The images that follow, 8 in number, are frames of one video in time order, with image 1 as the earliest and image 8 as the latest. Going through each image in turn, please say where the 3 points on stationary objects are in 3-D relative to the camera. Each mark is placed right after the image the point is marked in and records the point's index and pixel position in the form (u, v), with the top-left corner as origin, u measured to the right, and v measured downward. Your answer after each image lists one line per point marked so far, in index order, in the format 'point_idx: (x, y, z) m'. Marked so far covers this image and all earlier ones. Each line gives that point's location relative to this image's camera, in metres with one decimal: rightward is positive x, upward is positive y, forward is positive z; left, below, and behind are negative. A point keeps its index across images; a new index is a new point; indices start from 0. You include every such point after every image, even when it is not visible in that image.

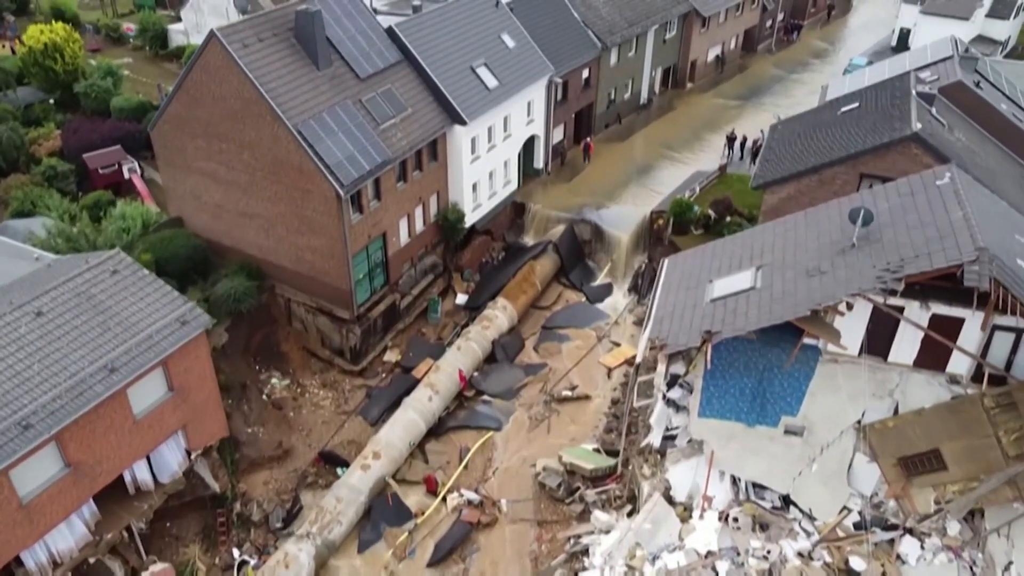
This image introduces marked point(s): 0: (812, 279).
0: (+7.8, +0.2, +18.6) m
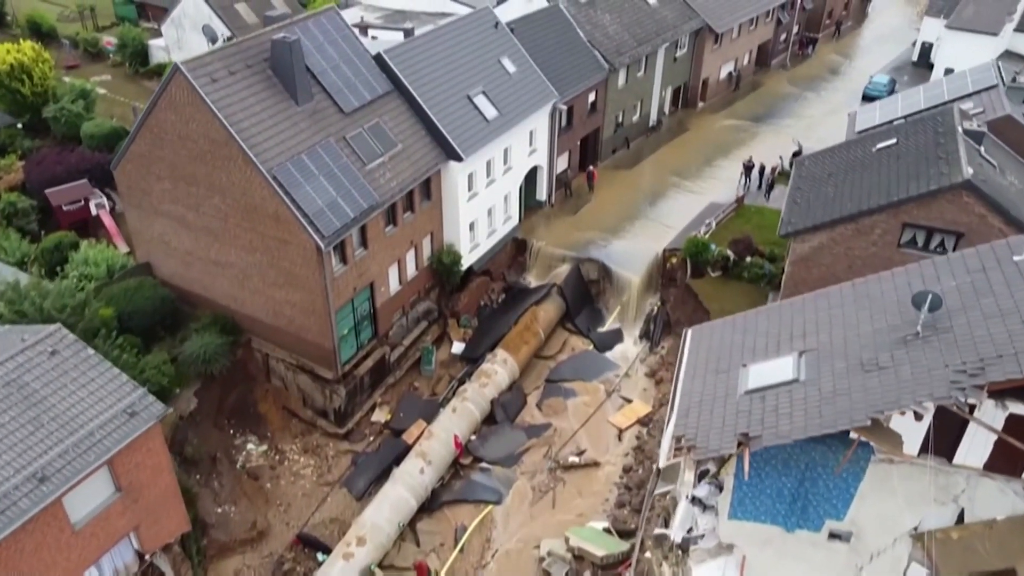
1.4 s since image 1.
0: (+7.9, -1.9, +15.7) m
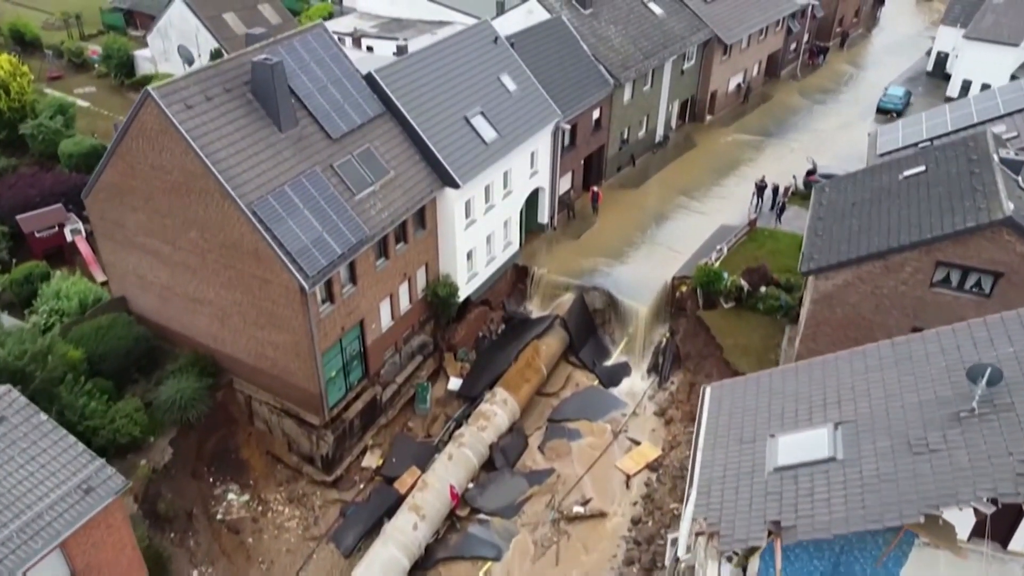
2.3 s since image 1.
0: (+7.9, -3.3, +13.8) m
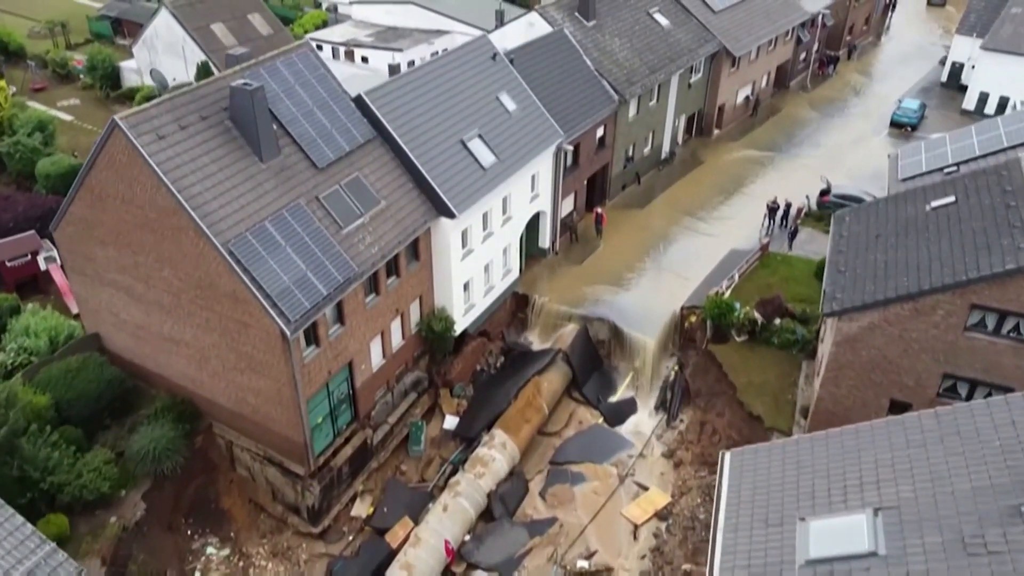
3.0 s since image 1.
0: (+7.9, -4.6, +12.1) m
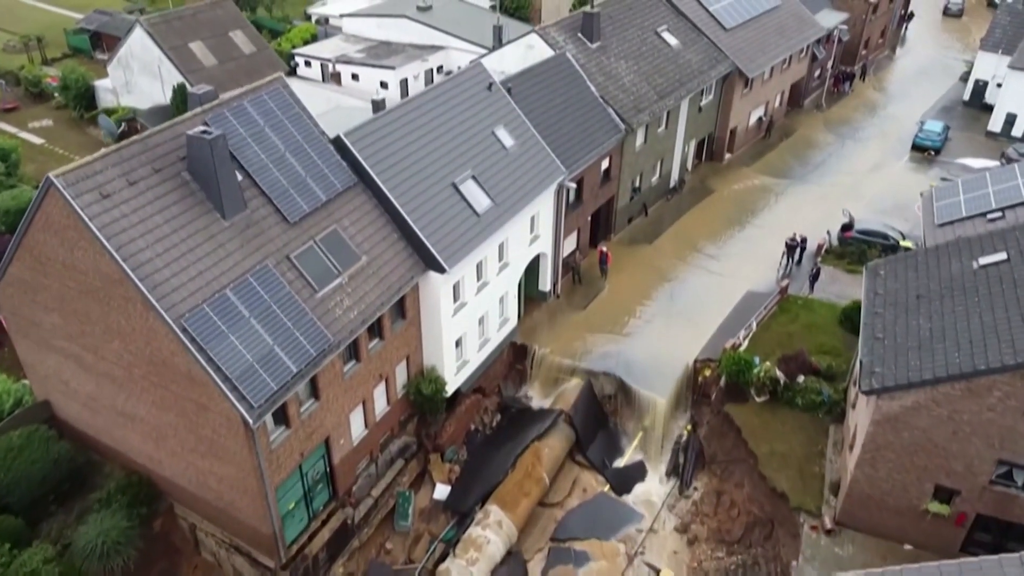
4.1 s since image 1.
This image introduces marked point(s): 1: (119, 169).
0: (+7.7, -6.7, +9.4) m
1: (-10.1, +3.1, +18.4) m
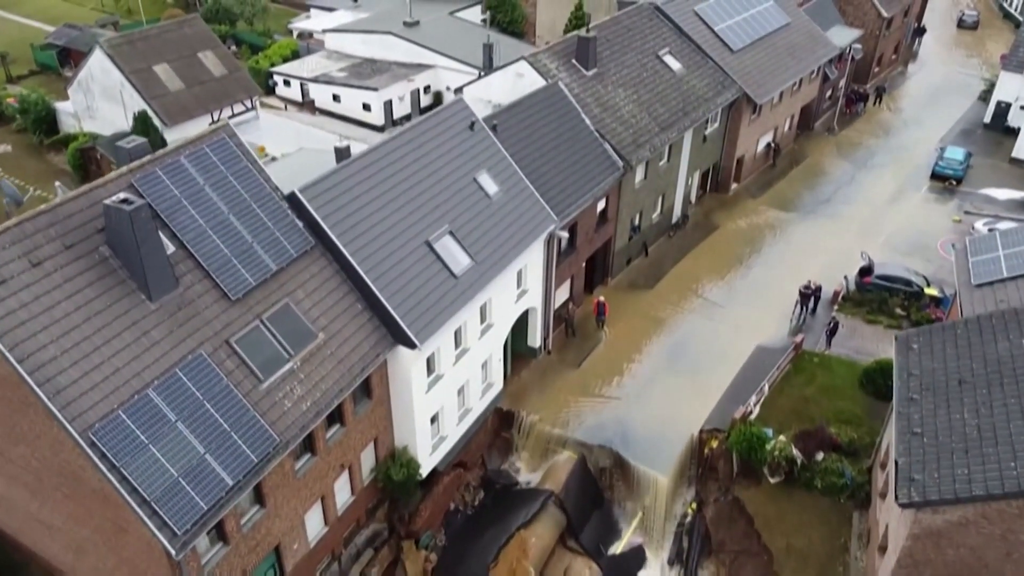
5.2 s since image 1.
0: (+7.2, -8.9, +6.5) m
1: (-10.7, +0.9, +15.5) m
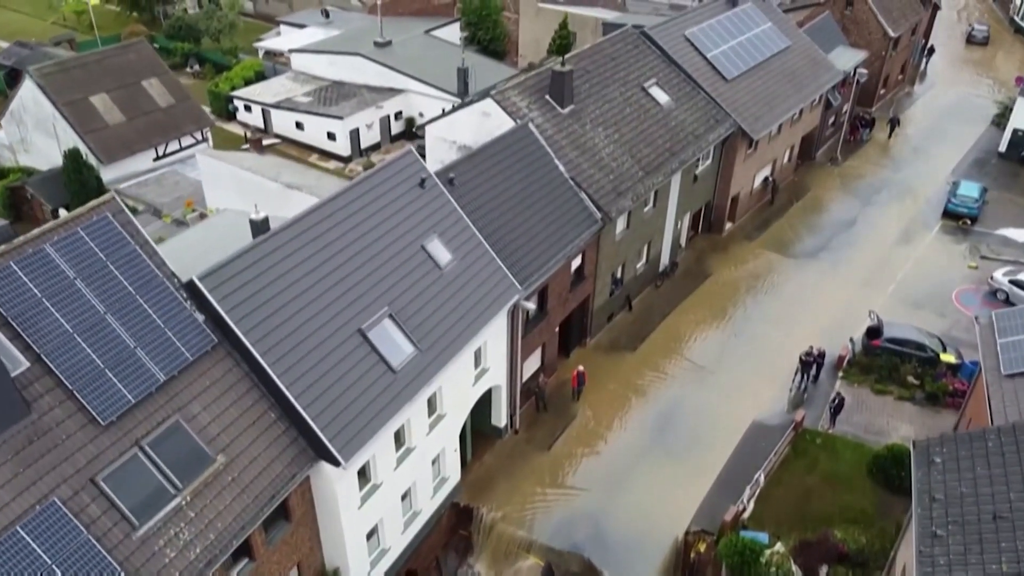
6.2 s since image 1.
0: (+5.9, -11.4, +3.2) m
1: (-12.0, -1.6, +12.1) m
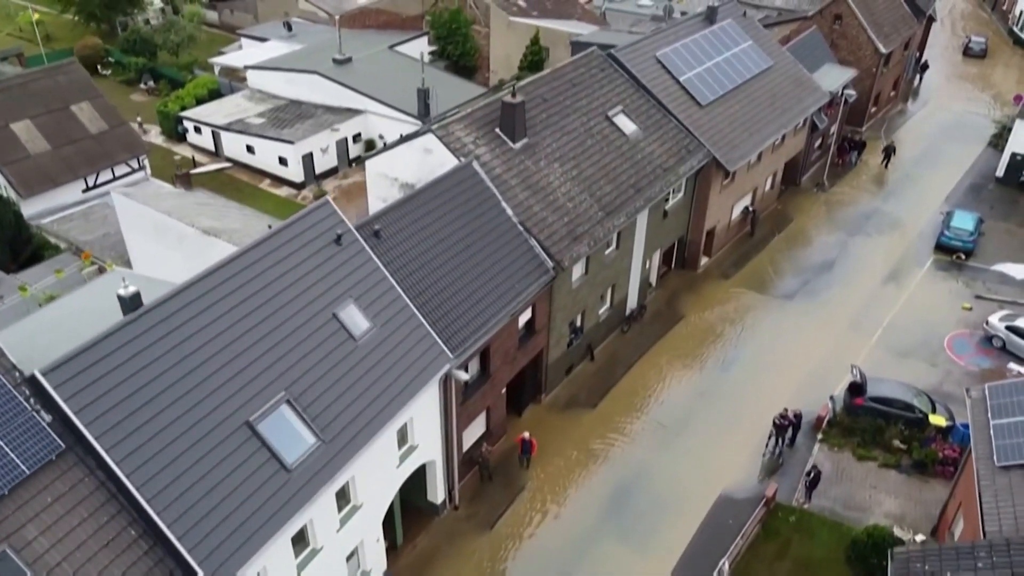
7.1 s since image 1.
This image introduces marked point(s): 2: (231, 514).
0: (+3.9, -13.3, +0.6) m
1: (-13.9, -3.4, +9.6) m
2: (-5.8, -4.7, +14.8) m
